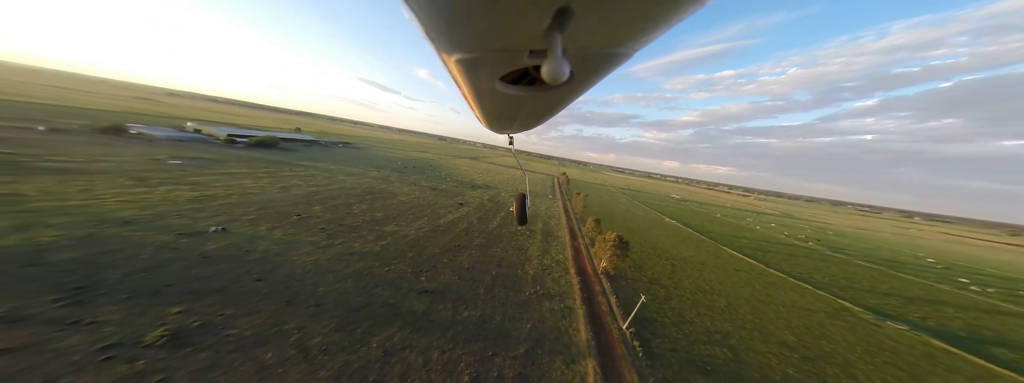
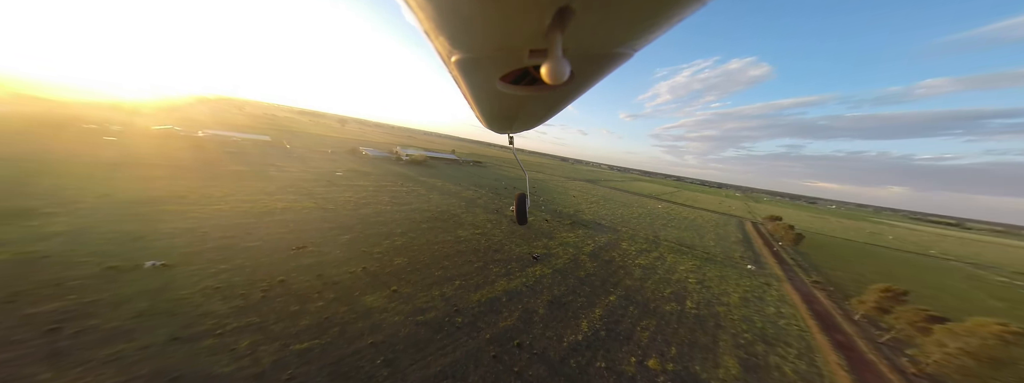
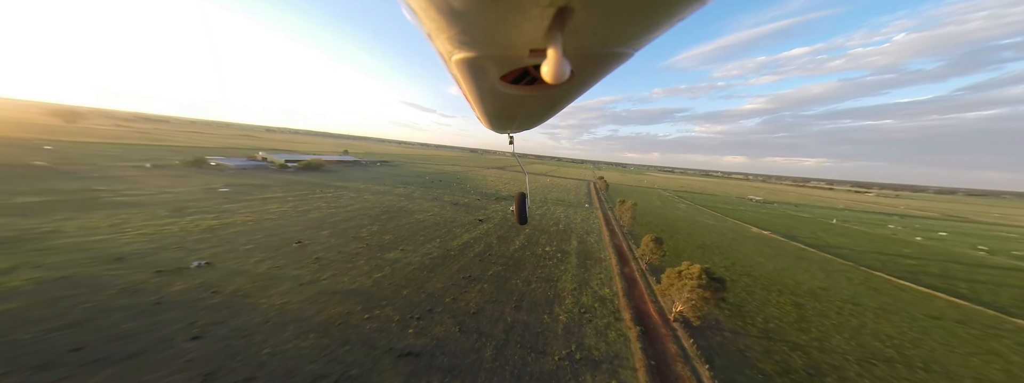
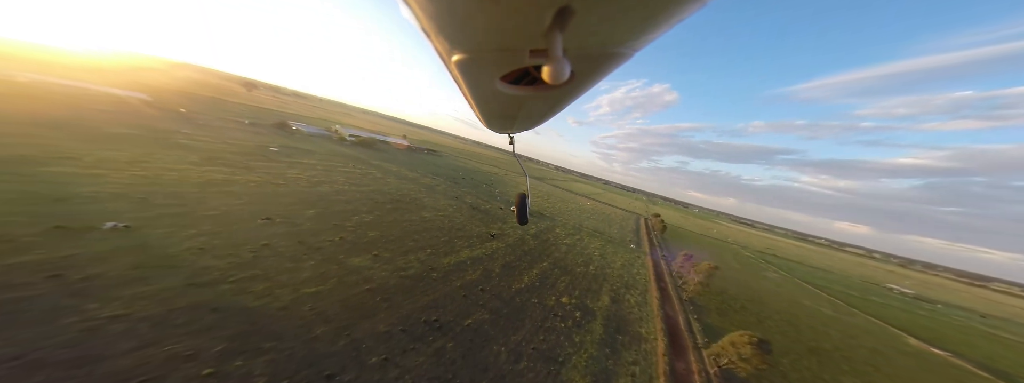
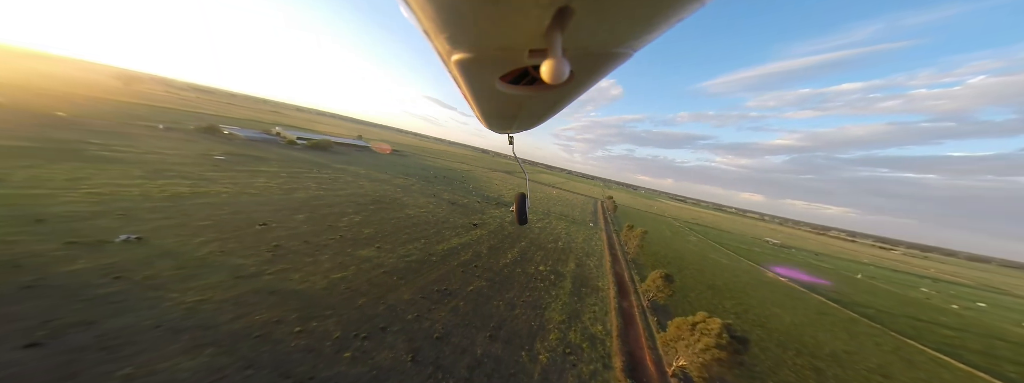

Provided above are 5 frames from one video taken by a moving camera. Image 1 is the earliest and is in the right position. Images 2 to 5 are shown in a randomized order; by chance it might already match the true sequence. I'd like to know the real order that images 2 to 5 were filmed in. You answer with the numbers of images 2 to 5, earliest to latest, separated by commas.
3, 5, 4, 2
